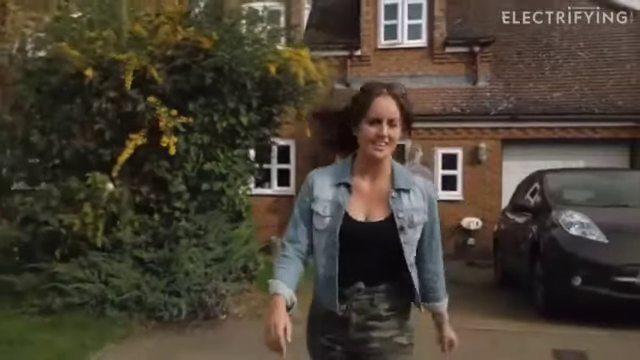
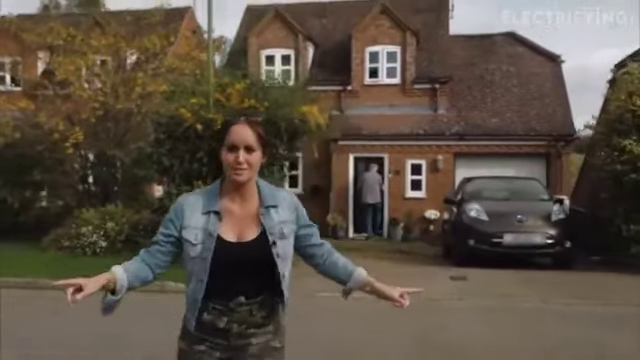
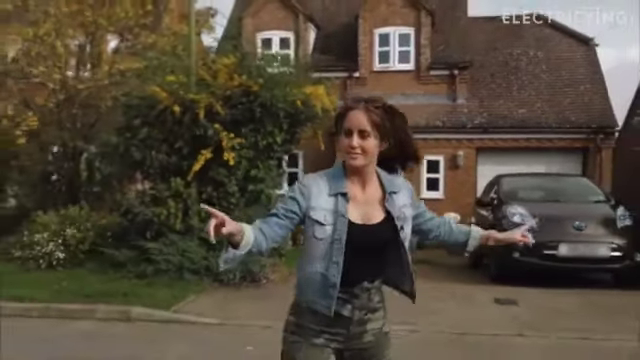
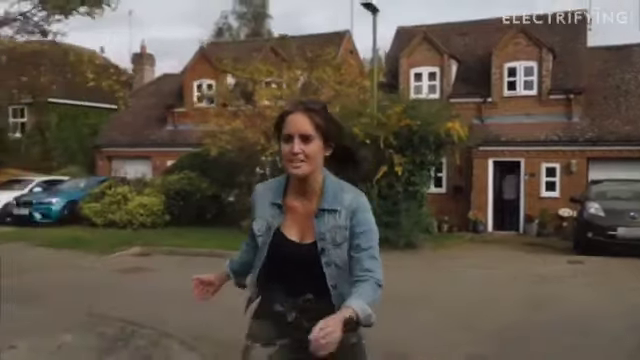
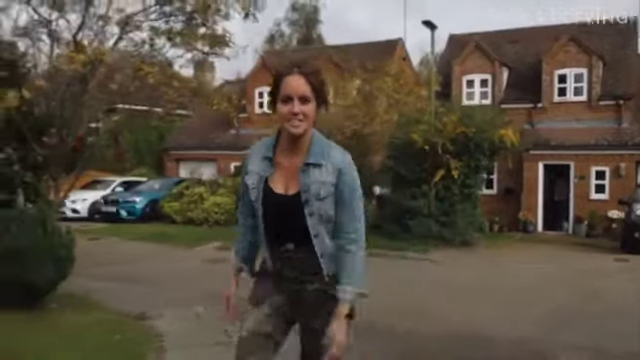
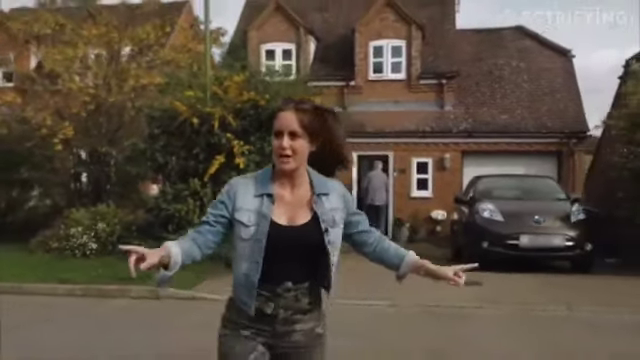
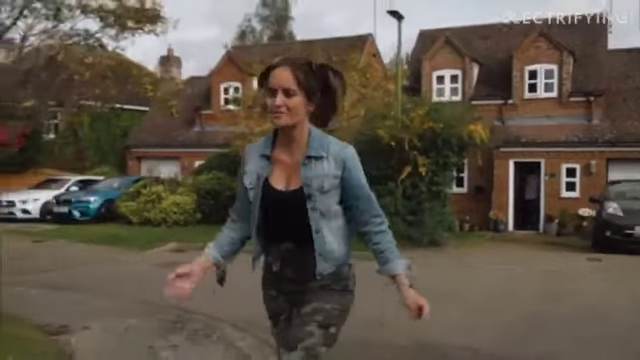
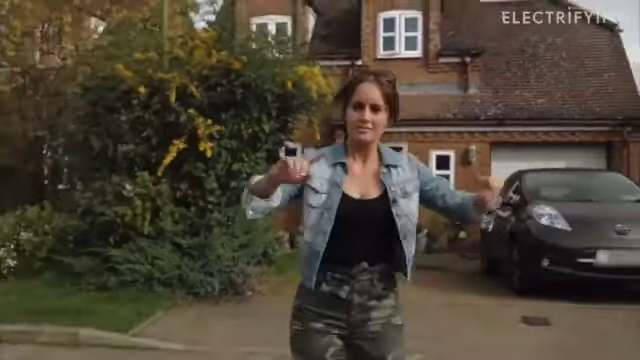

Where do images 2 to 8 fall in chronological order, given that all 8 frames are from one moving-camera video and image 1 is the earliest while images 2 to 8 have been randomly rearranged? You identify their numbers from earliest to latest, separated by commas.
8, 3, 6, 2, 4, 7, 5
